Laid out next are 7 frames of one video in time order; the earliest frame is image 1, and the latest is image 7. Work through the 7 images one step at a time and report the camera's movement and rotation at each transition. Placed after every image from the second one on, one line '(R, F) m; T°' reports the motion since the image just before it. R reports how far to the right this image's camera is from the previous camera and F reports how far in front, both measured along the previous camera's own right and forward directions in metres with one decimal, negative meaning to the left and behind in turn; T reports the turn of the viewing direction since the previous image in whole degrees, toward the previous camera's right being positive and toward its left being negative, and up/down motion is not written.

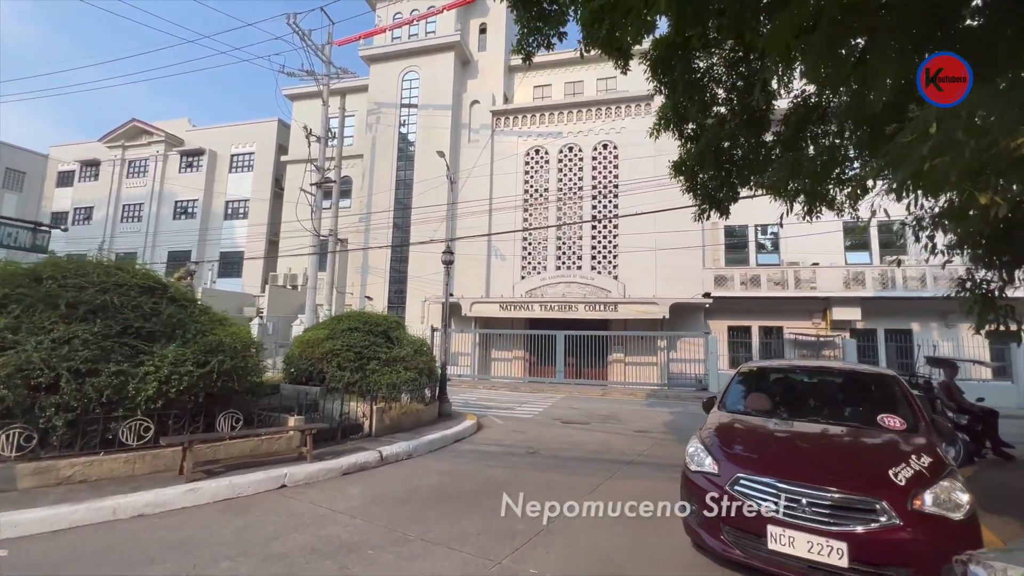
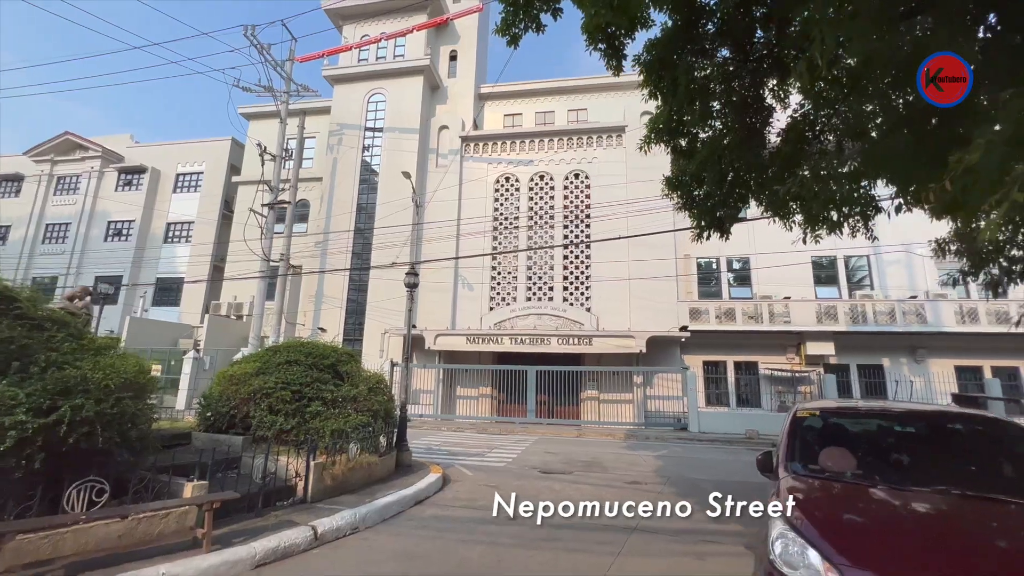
(-0.2, +1.2) m; +5°
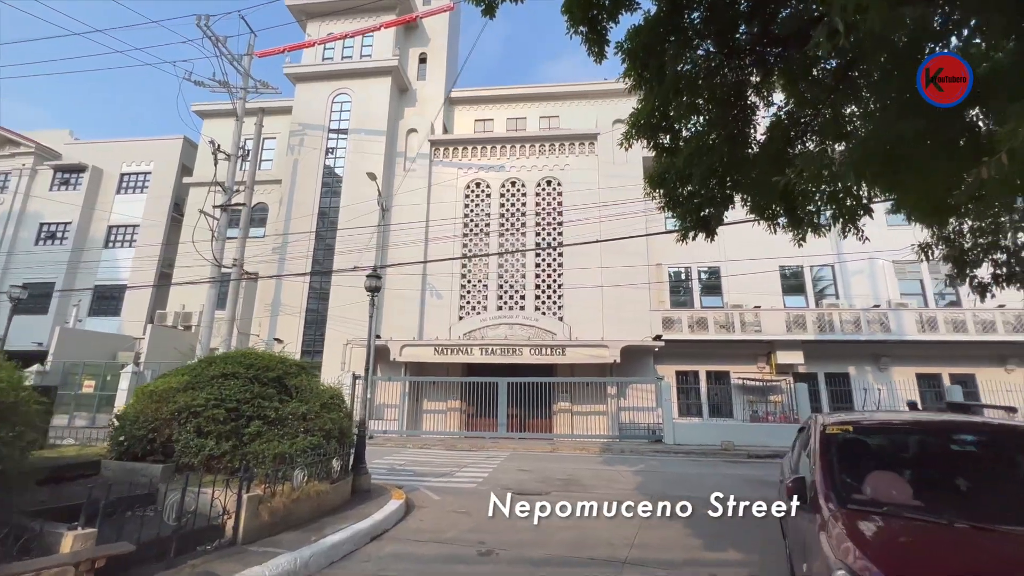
(0.0, +0.7) m; +4°
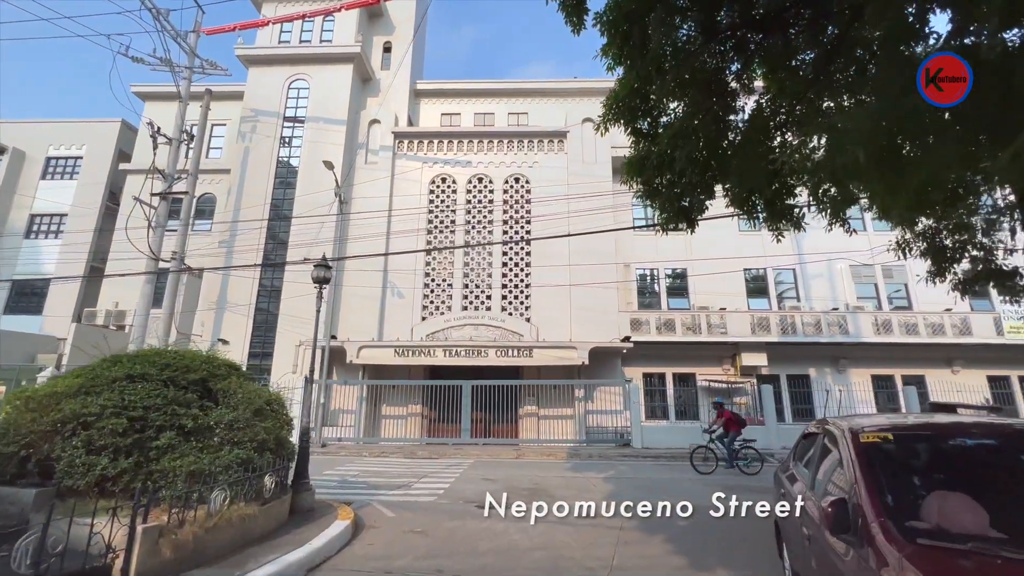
(0.0, +0.7) m; +4°
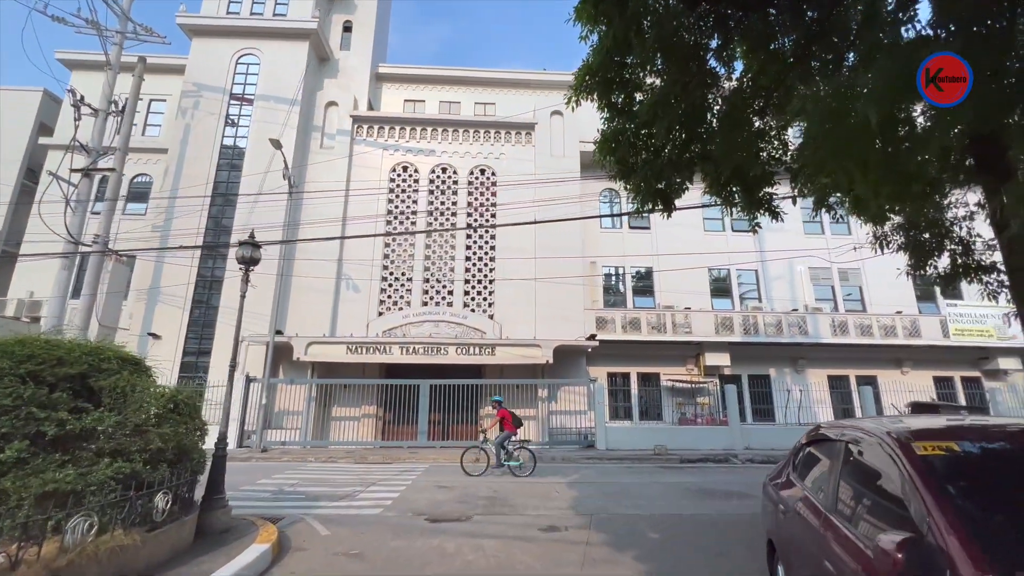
(+0.1, +0.7) m; +4°
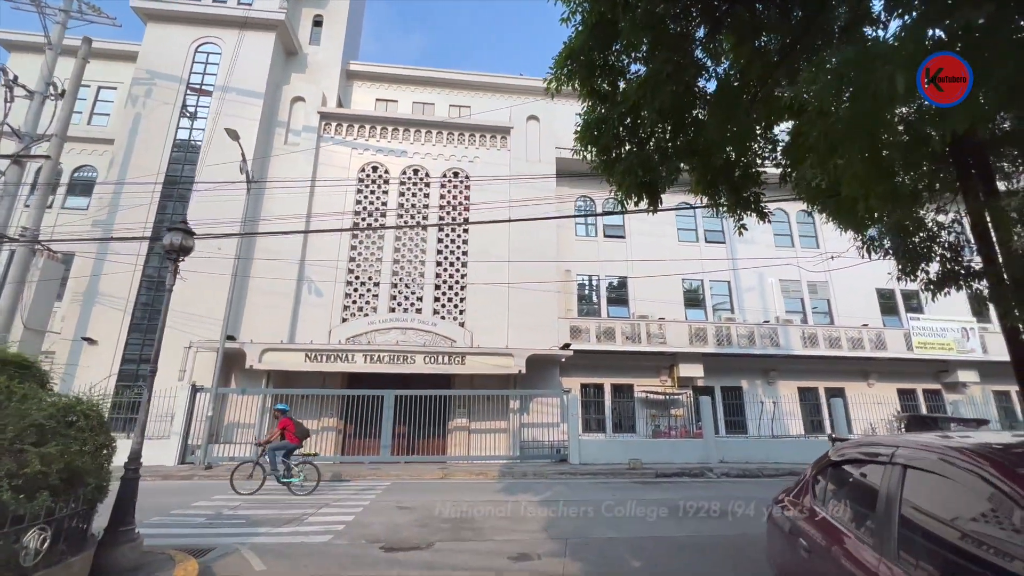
(0.0, +0.6) m; +3°
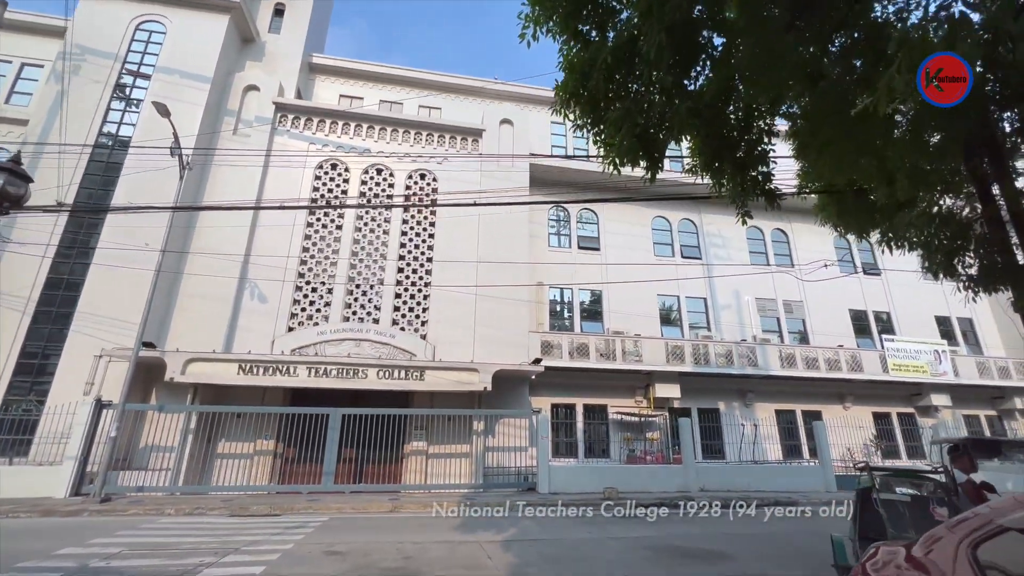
(+0.1, +1.3) m; +4°
